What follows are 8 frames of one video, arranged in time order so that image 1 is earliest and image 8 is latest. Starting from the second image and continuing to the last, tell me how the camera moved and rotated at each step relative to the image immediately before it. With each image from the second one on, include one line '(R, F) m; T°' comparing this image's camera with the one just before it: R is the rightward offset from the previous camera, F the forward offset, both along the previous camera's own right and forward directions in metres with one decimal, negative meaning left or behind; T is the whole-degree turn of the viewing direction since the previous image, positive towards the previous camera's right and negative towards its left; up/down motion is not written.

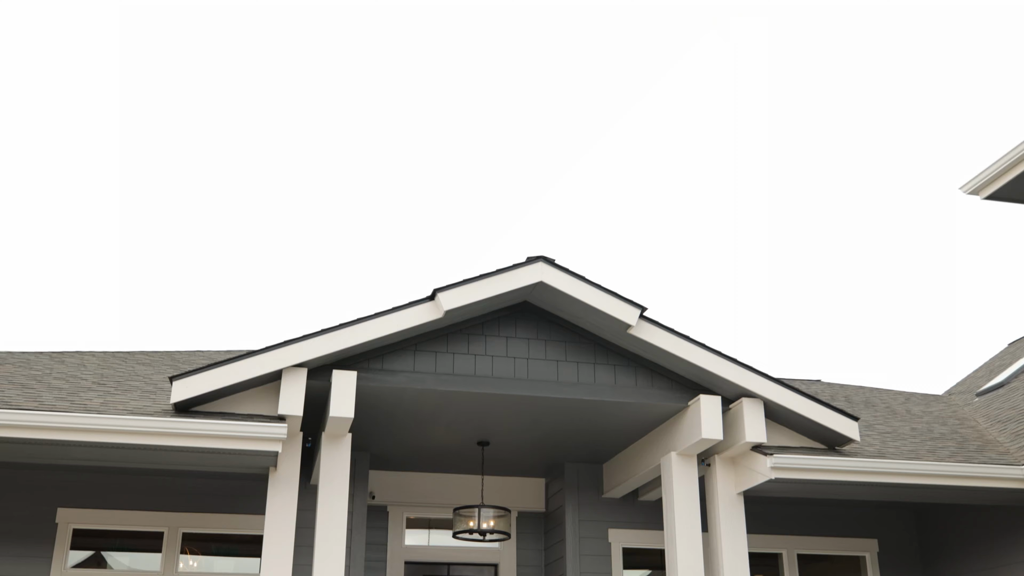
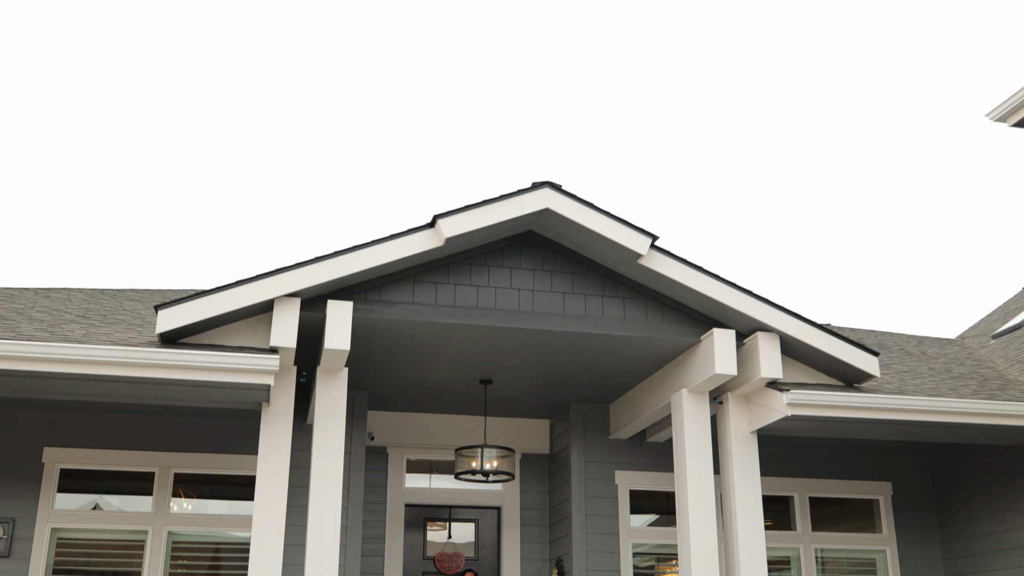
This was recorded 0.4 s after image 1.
(0.0, +0.3) m; 0°
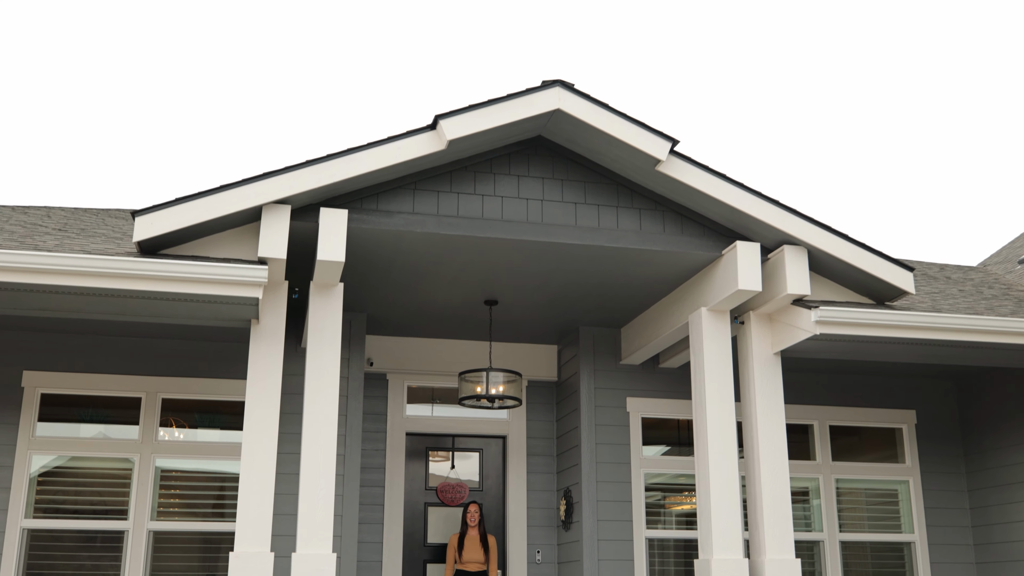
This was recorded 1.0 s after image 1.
(0.0, +0.4) m; 0°
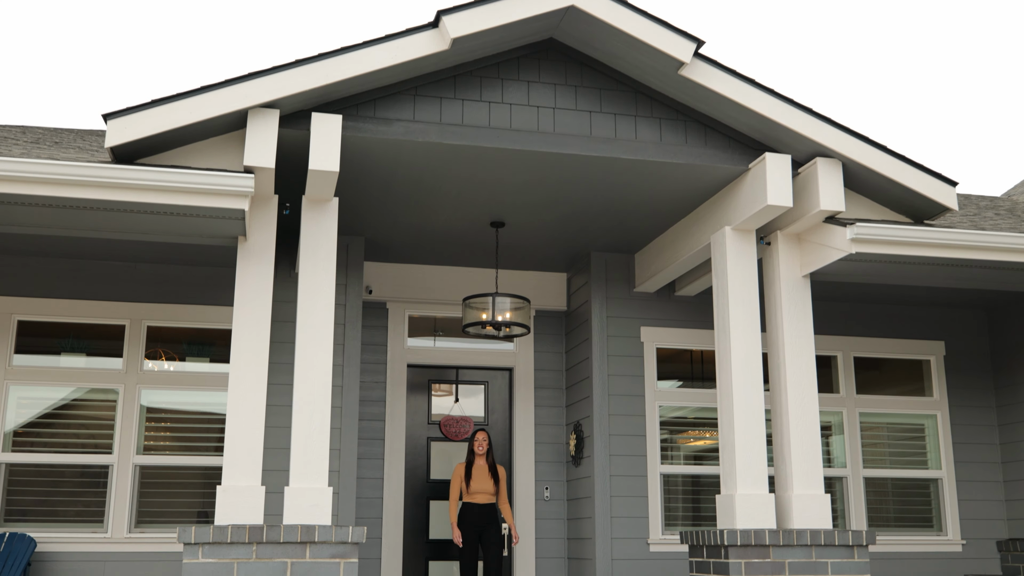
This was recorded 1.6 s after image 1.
(0.0, +0.4) m; 0°
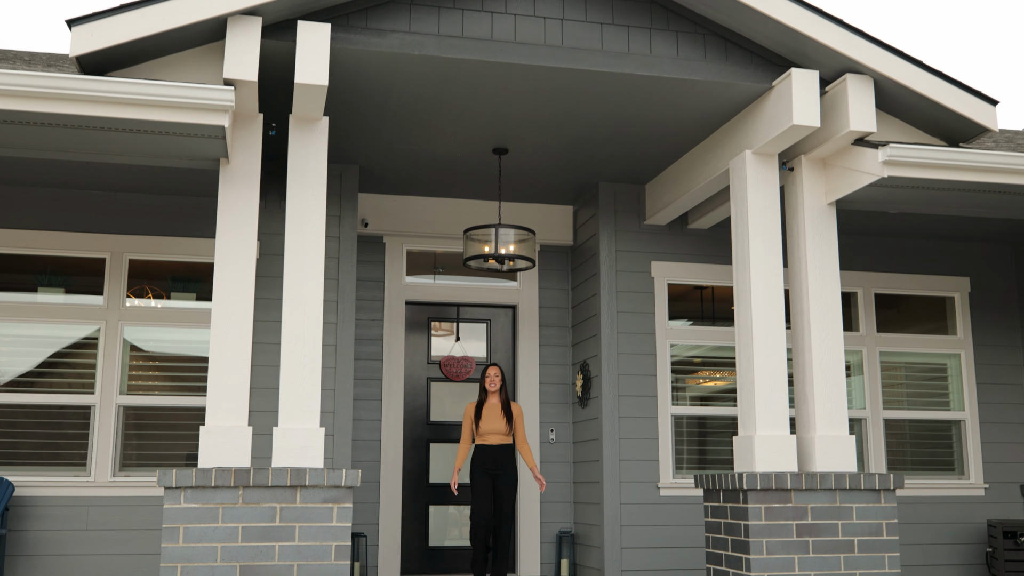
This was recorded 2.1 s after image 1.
(0.0, +0.4) m; 0°
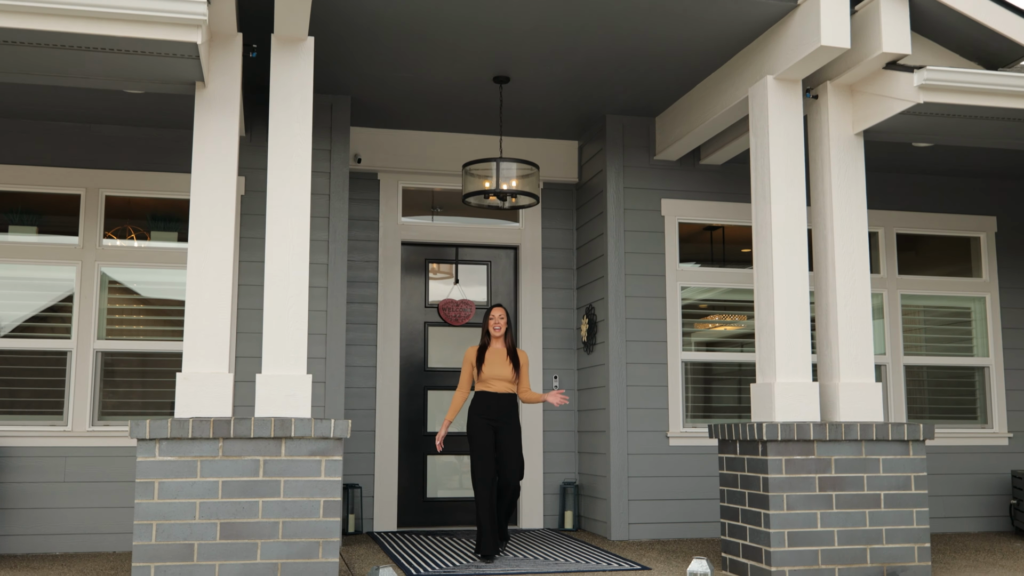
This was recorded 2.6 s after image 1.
(0.0, +0.4) m; 0°
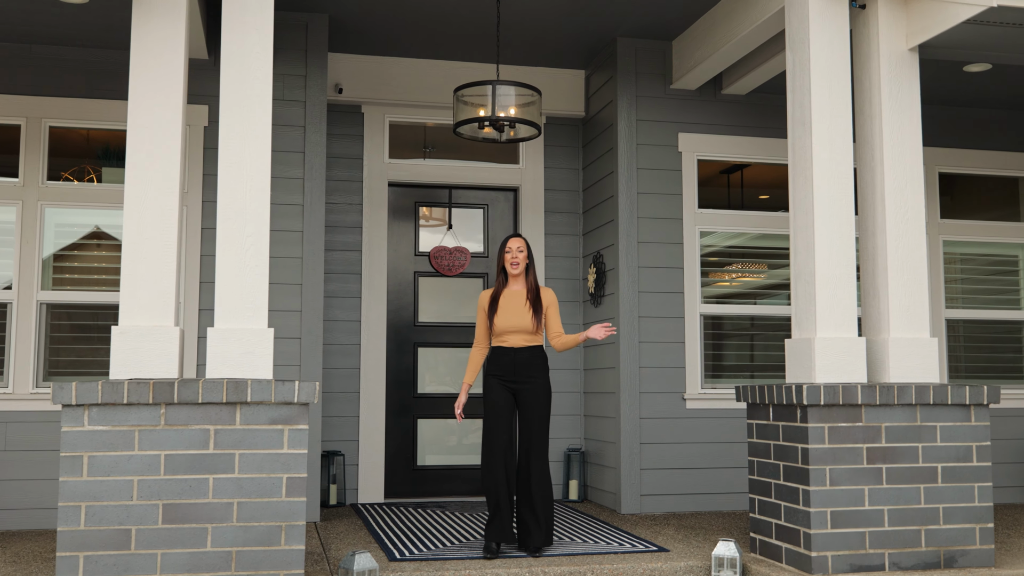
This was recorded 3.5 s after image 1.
(0.0, +0.7) m; 0°
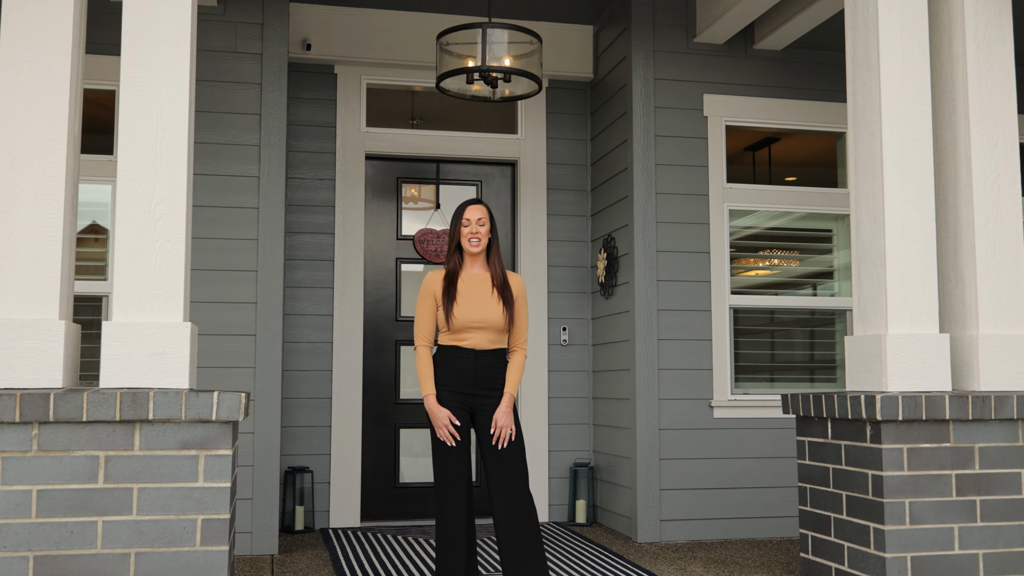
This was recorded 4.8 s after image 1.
(0.0, +0.8) m; 0°
